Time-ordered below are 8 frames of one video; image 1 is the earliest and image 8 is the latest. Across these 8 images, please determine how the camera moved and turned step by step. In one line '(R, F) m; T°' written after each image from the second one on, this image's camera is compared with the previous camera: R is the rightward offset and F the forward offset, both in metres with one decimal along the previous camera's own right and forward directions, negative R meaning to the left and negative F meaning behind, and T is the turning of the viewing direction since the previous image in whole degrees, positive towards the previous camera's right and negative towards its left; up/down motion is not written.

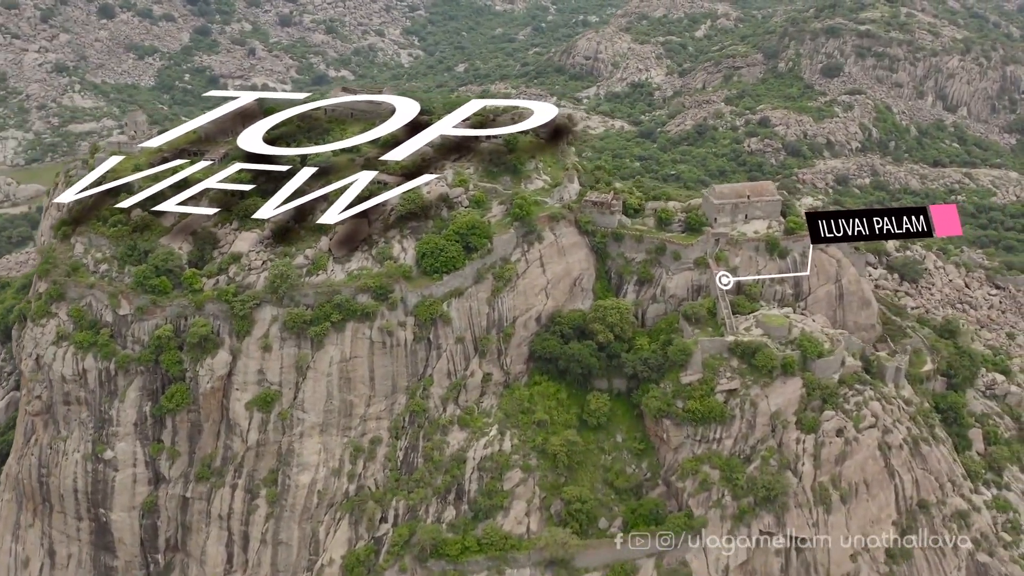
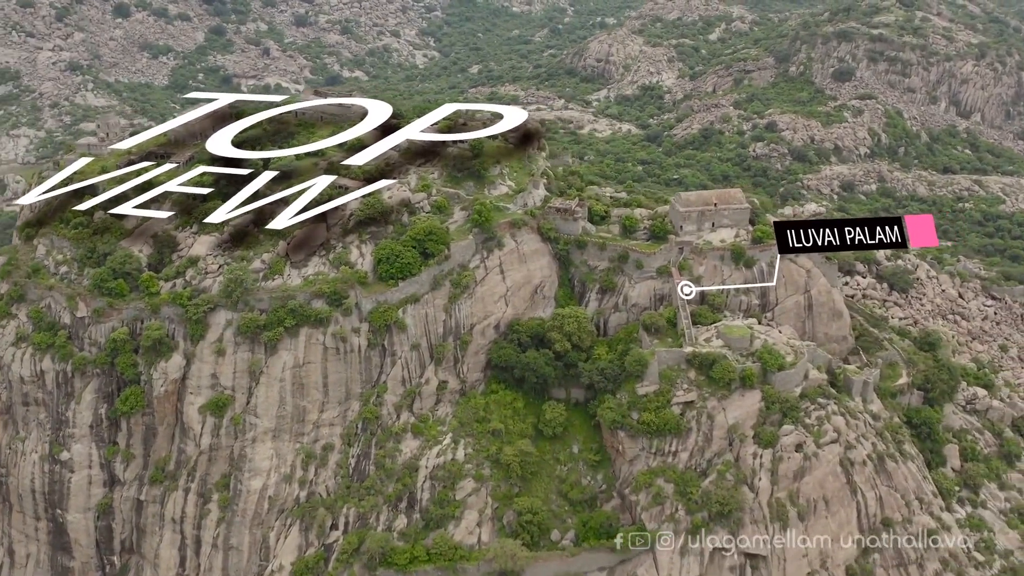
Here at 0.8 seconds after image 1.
(+2.2, +0.4) m; -1°
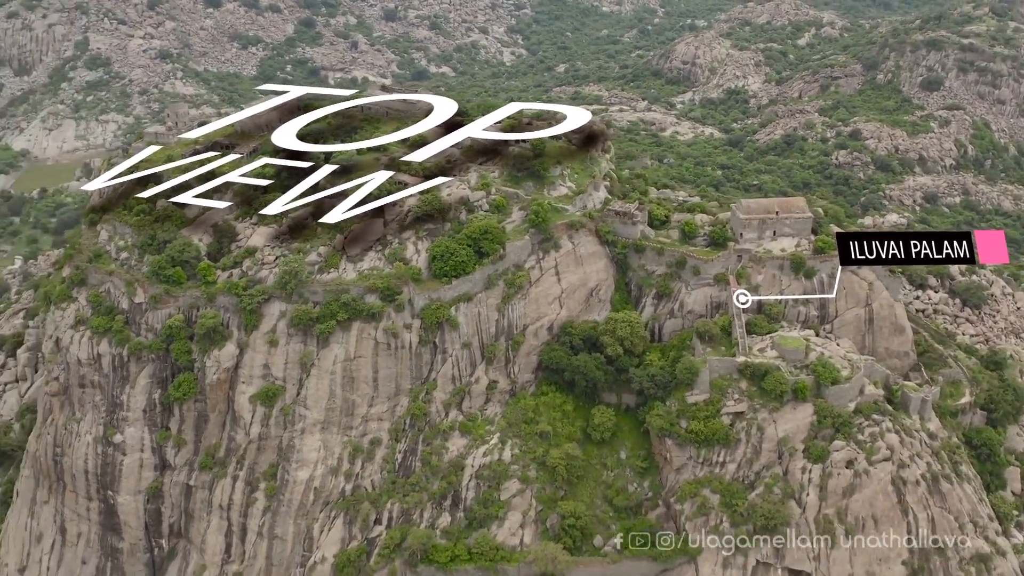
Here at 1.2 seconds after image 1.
(+0.6, +0.2) m; -5°
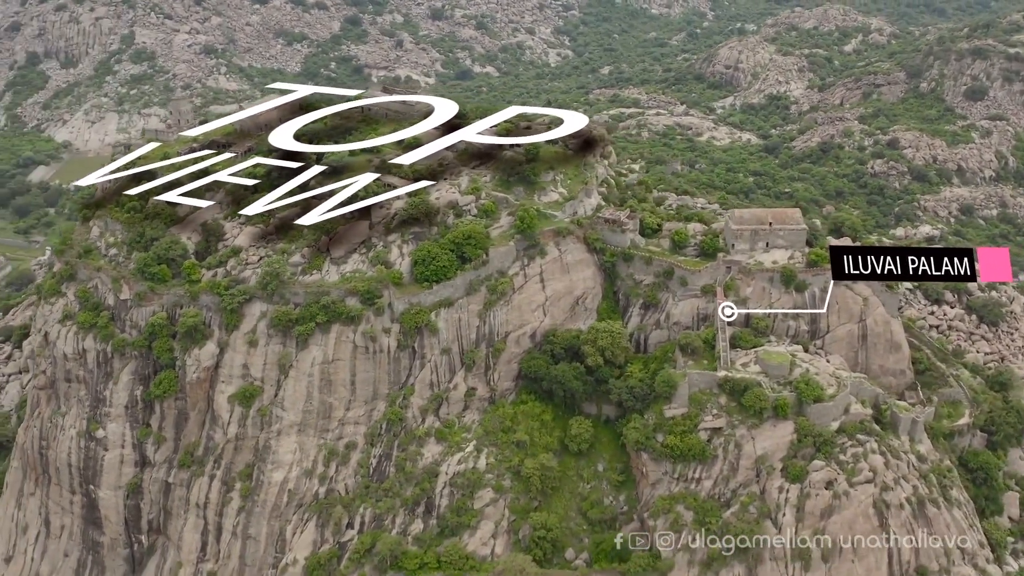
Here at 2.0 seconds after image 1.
(+2.0, +0.5) m; -2°
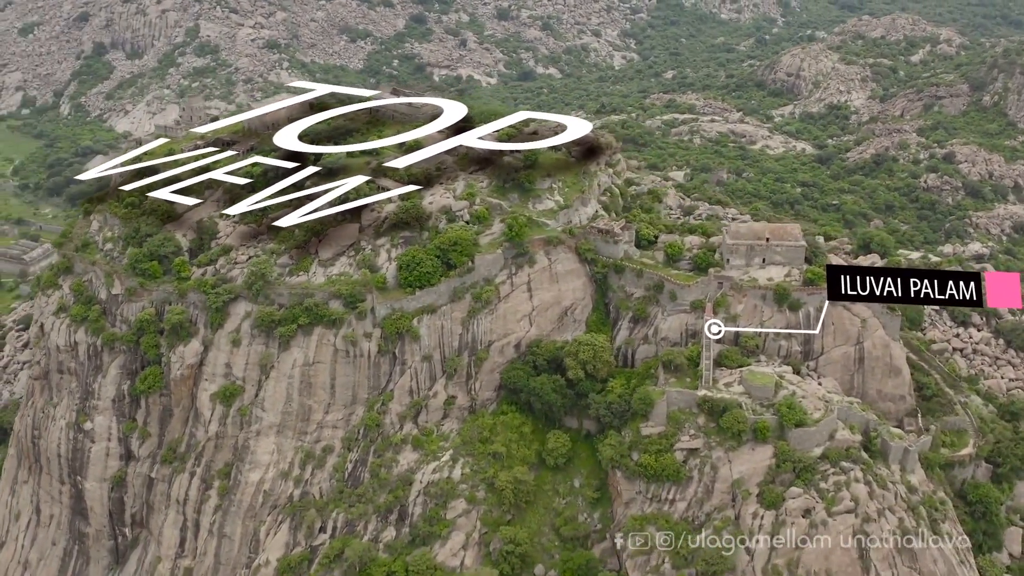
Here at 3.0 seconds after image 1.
(+2.4, +0.6) m; -3°
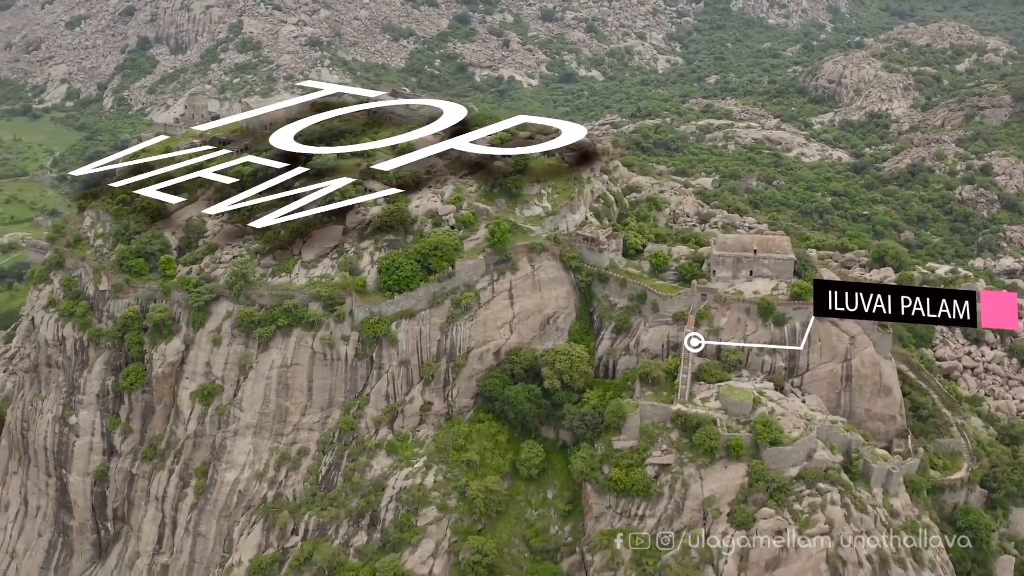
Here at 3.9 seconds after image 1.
(+1.9, +0.4) m; -2°
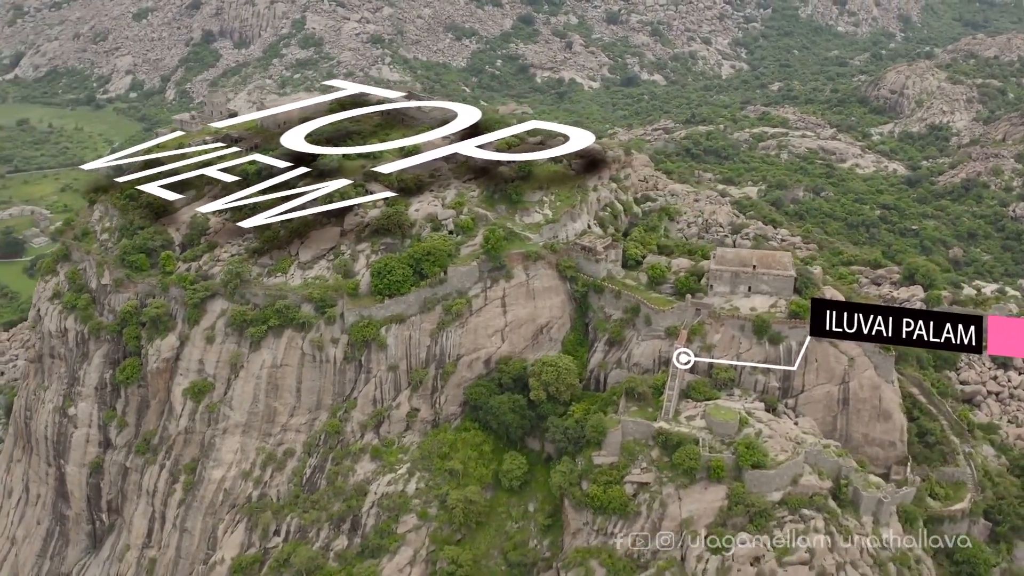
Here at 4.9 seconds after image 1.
(+2.0, +0.4) m; -3°
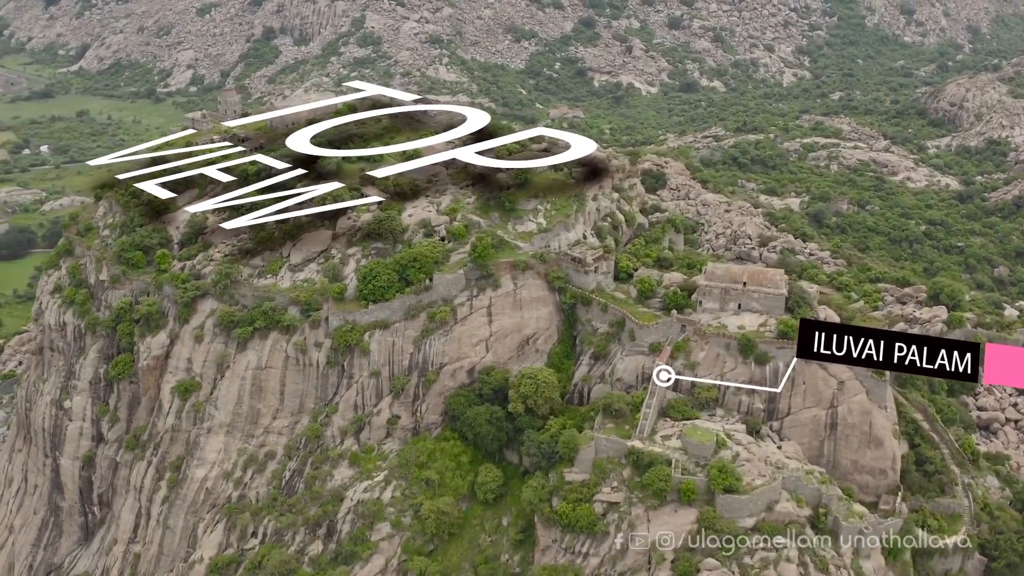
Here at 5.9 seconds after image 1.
(+2.1, +0.4) m; -3°
